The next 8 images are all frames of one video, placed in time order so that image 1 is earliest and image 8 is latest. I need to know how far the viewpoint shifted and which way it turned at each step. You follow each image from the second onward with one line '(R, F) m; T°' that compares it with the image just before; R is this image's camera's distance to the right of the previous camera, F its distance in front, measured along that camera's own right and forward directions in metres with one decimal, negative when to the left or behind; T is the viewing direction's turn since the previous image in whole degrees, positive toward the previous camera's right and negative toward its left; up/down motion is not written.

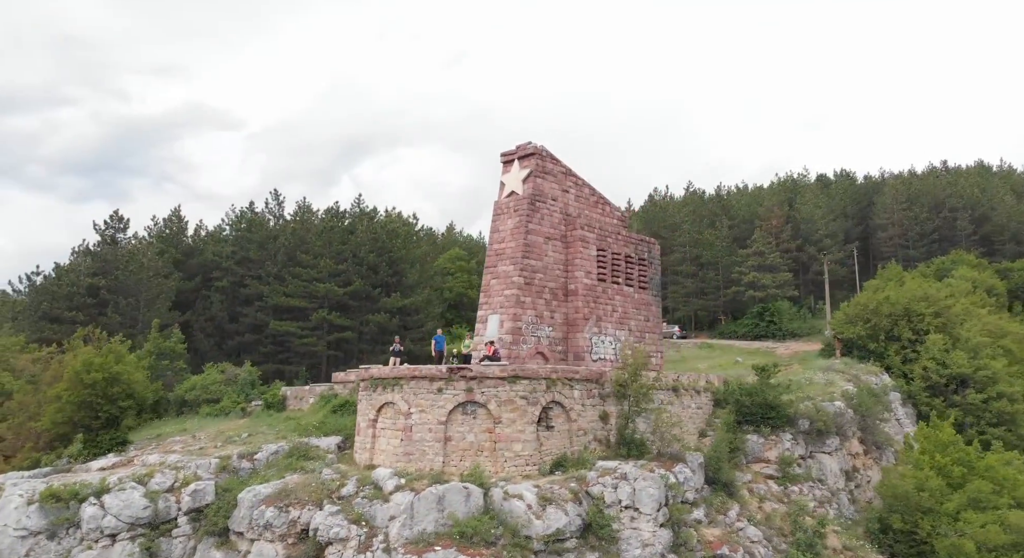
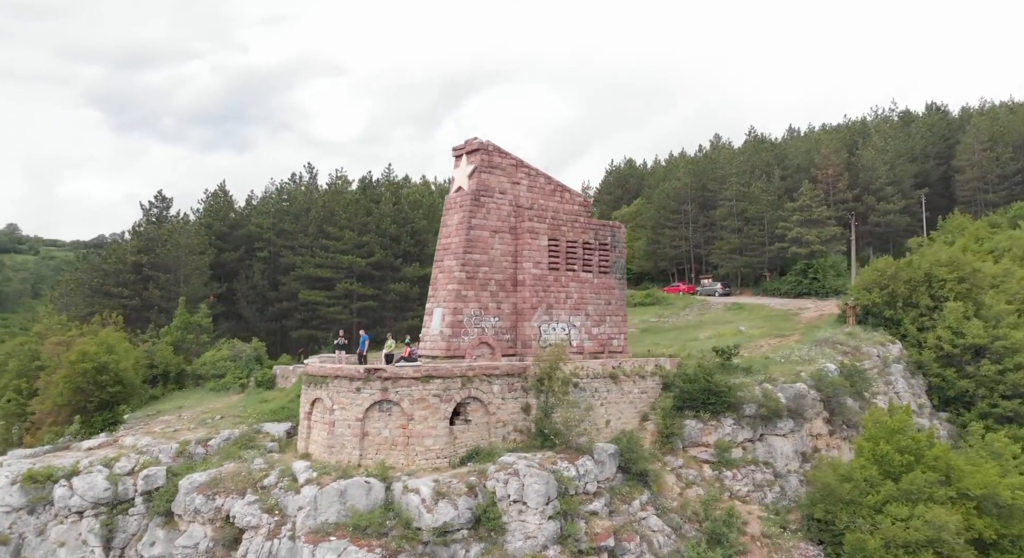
(+3.6, -0.4) m; -6°
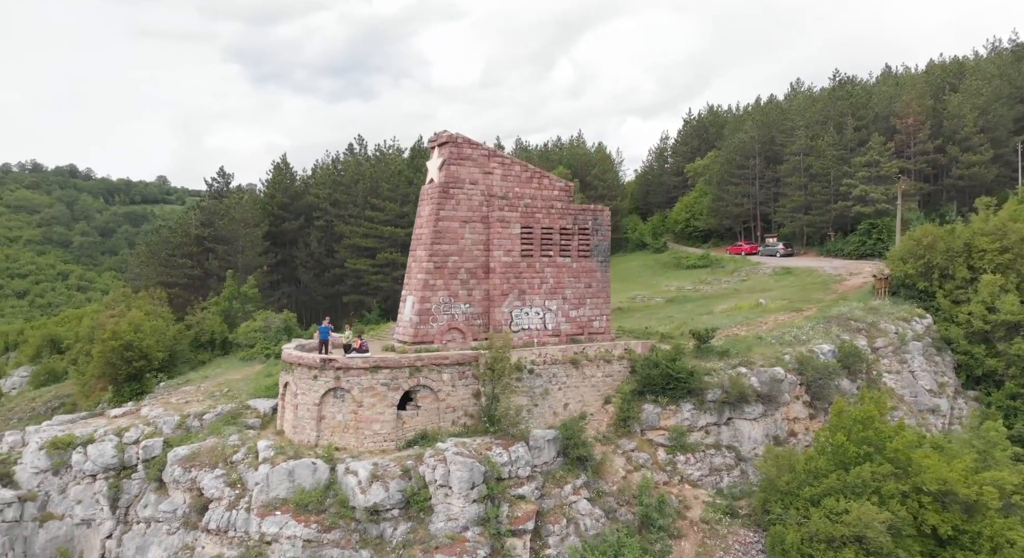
(+3.4, -0.5) m; -7°
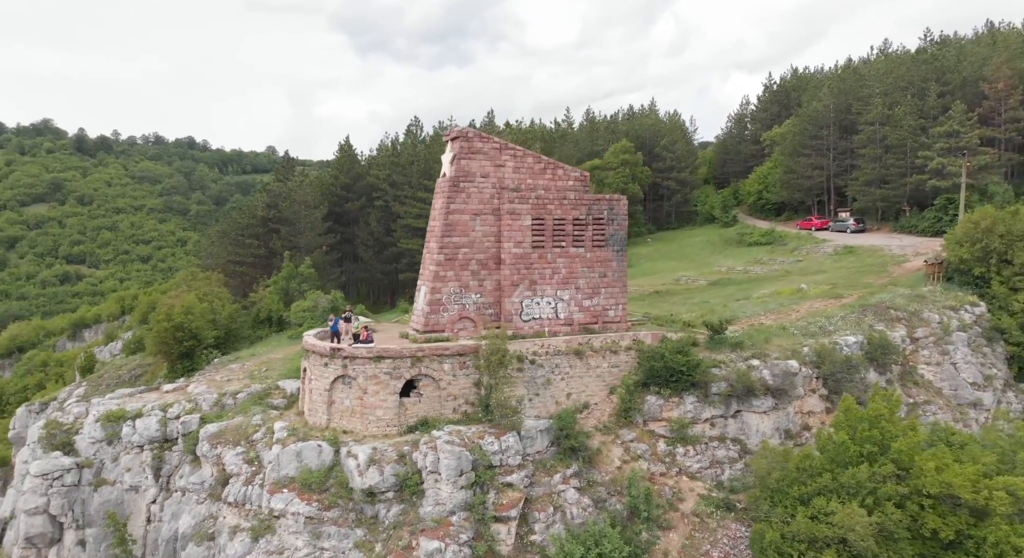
(+2.0, -0.4) m; -7°
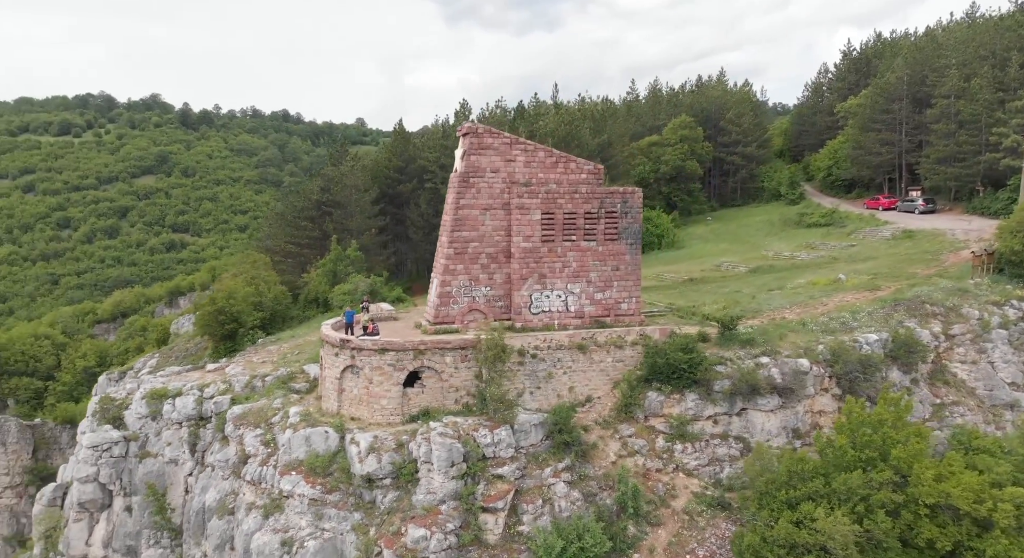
(+1.8, -0.3) m; -6°
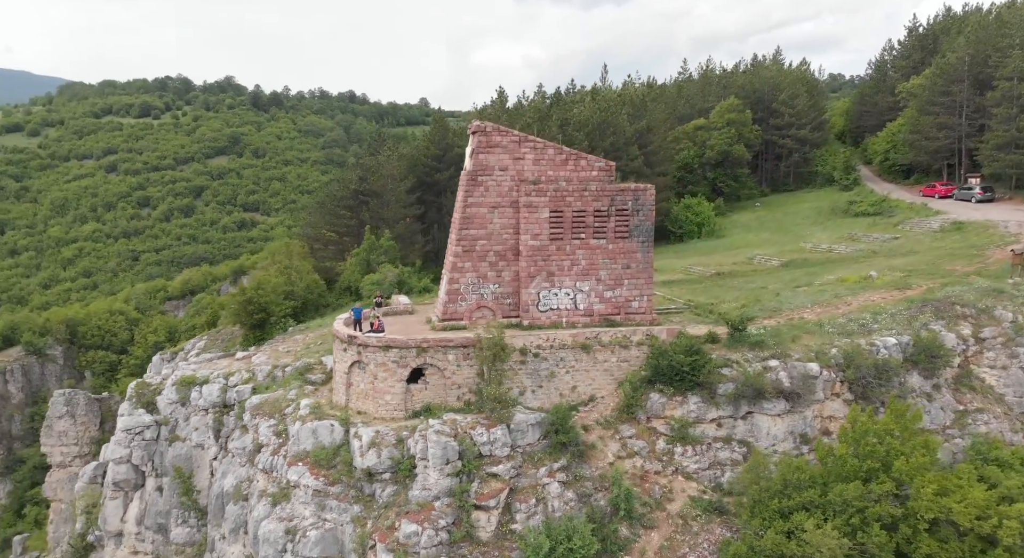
(+1.3, -0.1) m; -4°
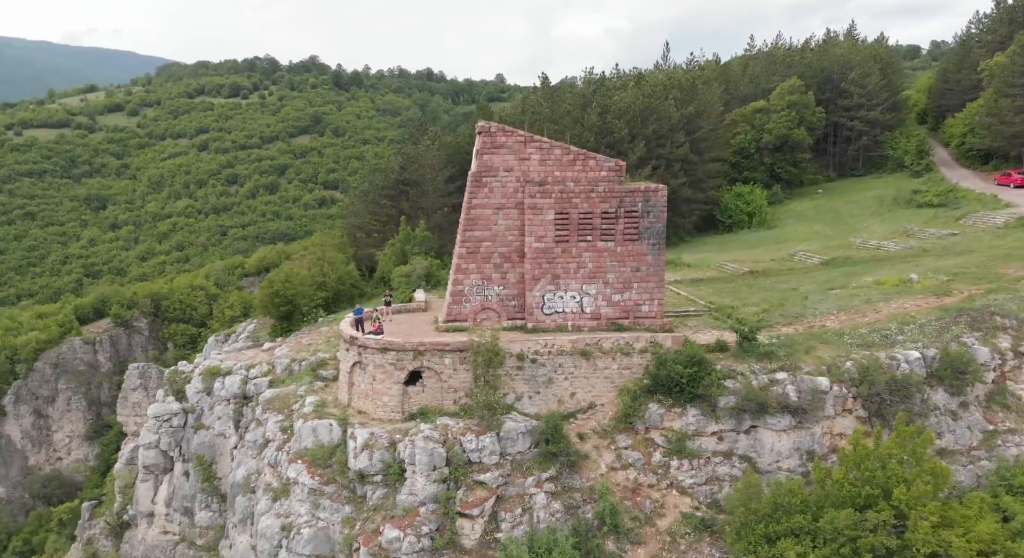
(+1.7, +0.2) m; -5°
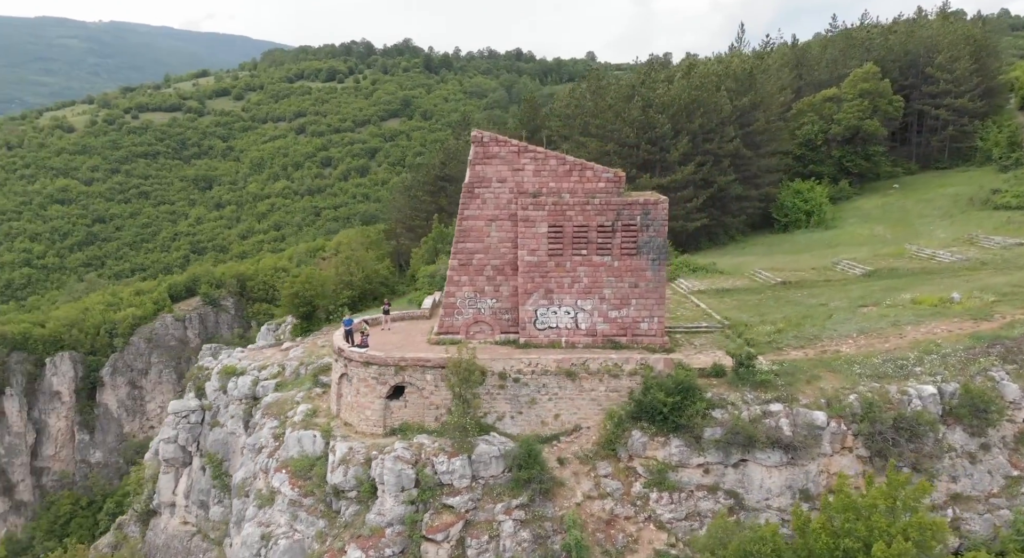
(+2.3, +0.5) m; -6°
